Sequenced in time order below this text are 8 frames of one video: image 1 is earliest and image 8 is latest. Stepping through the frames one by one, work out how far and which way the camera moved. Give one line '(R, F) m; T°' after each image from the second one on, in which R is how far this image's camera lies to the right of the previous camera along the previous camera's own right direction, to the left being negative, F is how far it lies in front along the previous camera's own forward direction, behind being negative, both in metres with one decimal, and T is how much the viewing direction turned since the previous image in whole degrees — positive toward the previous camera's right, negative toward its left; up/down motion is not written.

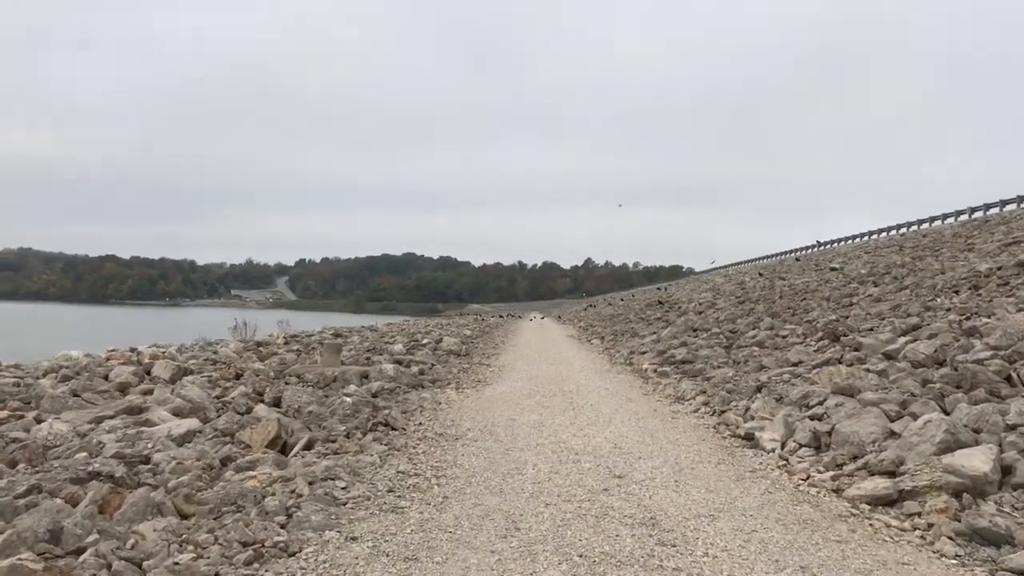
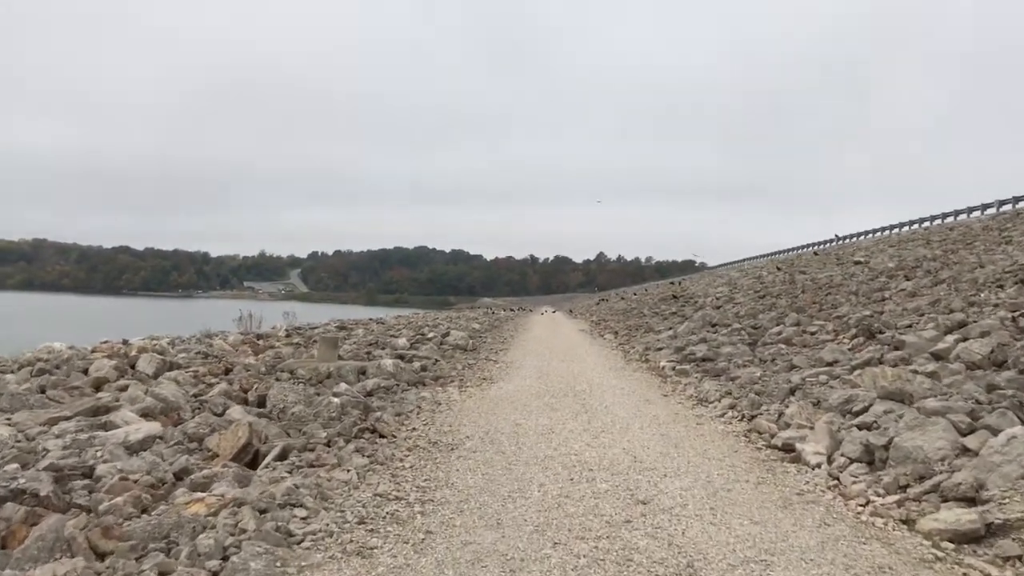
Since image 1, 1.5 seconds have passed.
(0.0, +0.8) m; -1°
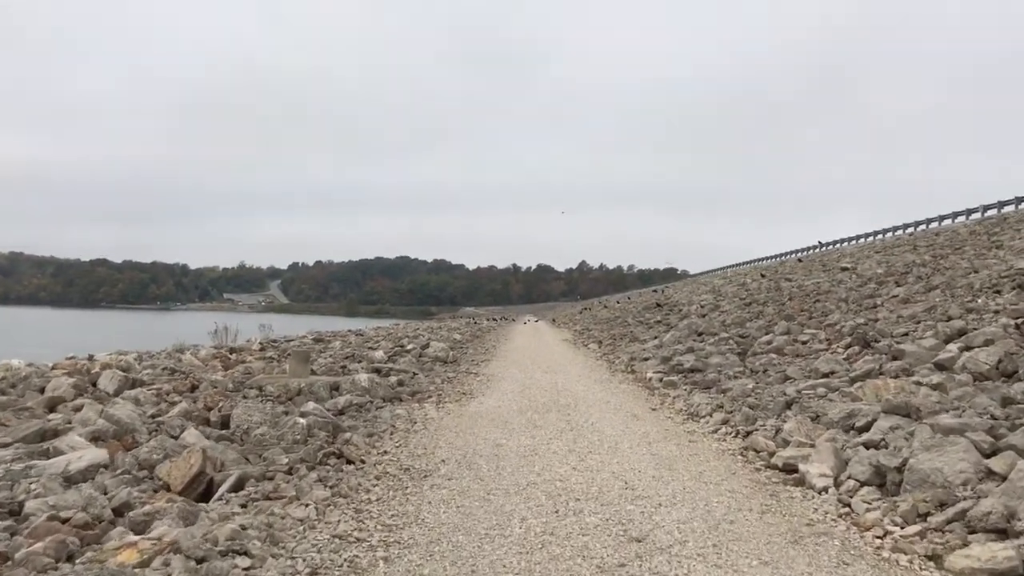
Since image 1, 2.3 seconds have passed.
(0.0, +0.4) m; +1°
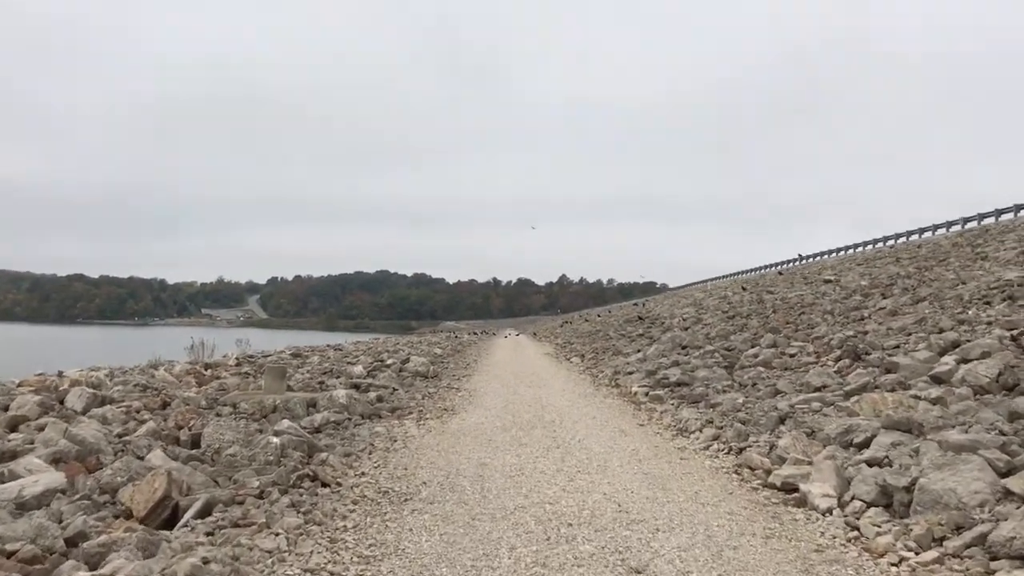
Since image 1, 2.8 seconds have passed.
(0.0, +0.3) m; +2°
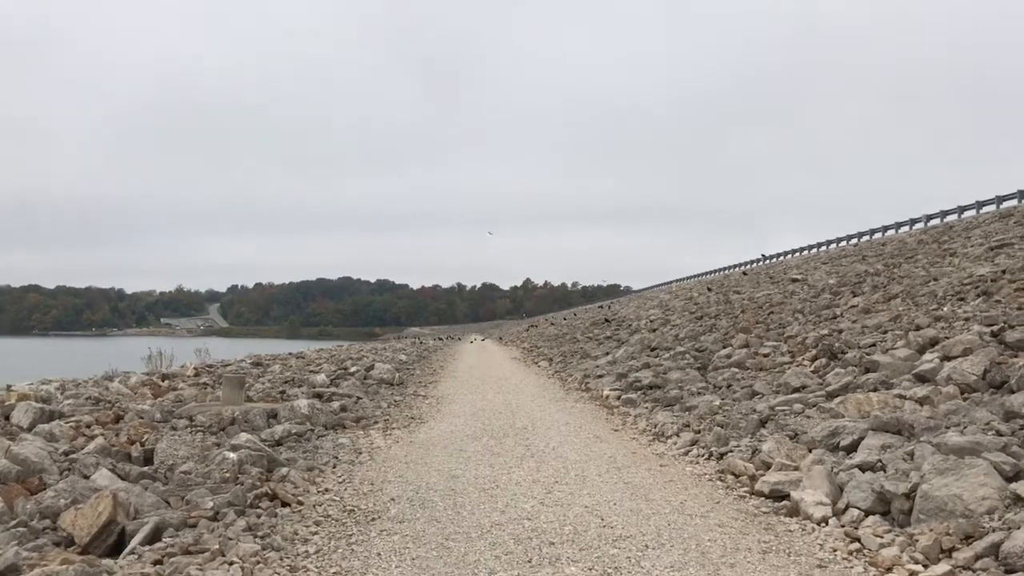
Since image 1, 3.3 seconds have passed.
(0.0, +0.3) m; +3°
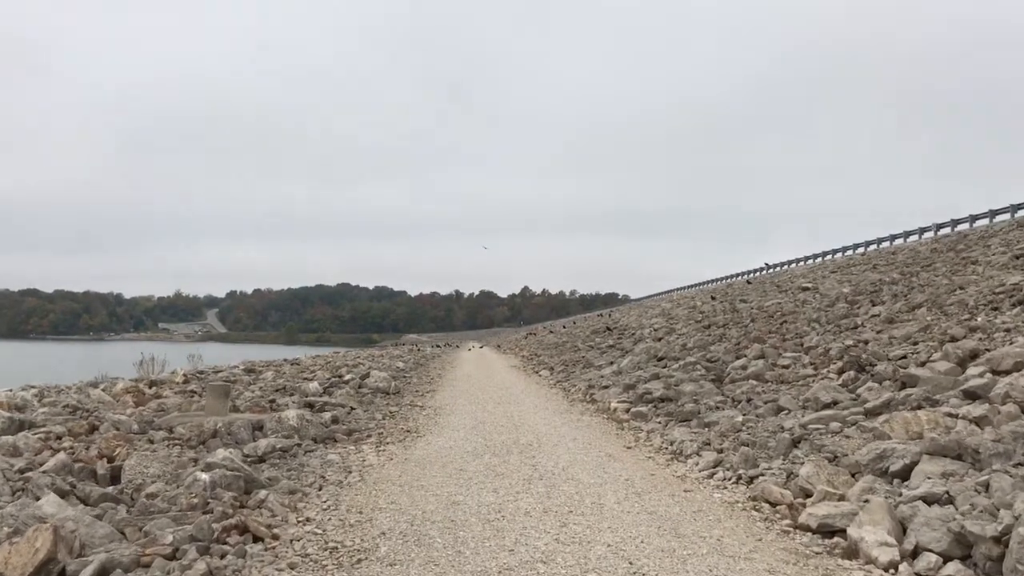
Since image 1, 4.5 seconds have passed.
(-0.1, +0.6) m; 0°
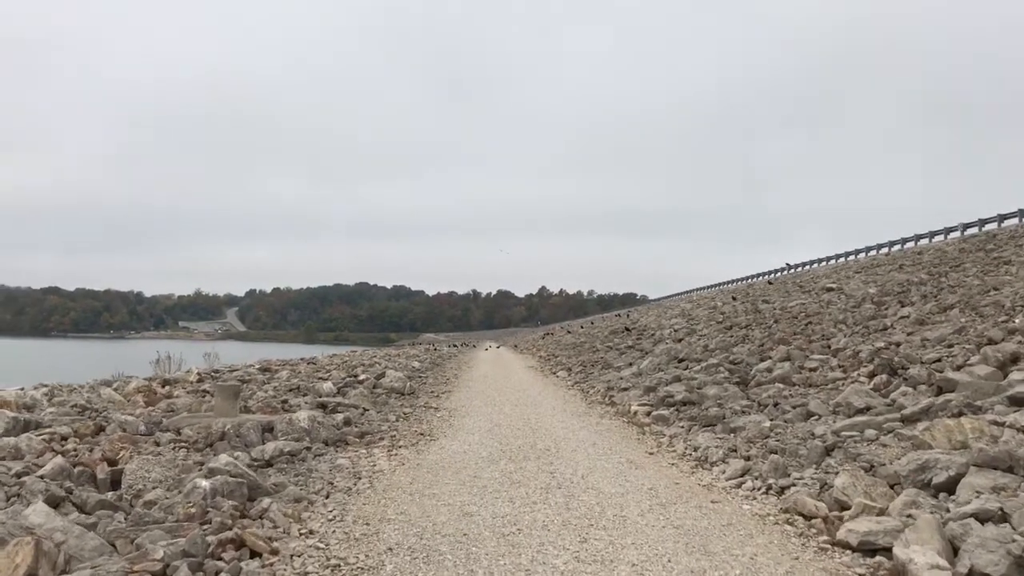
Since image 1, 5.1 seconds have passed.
(0.0, +0.3) m; -1°
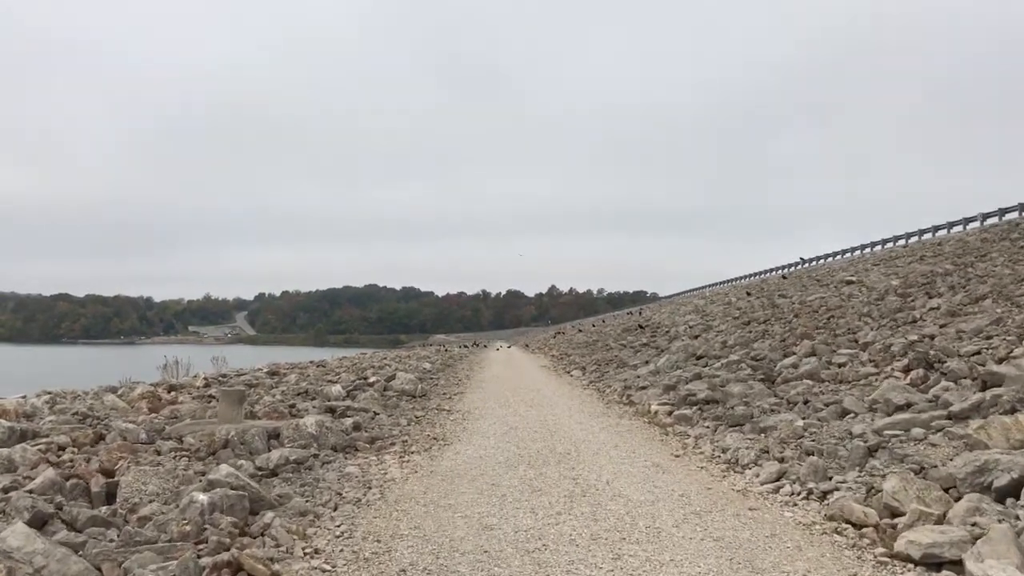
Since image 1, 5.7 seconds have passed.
(-0.1, +0.3) m; -1°
